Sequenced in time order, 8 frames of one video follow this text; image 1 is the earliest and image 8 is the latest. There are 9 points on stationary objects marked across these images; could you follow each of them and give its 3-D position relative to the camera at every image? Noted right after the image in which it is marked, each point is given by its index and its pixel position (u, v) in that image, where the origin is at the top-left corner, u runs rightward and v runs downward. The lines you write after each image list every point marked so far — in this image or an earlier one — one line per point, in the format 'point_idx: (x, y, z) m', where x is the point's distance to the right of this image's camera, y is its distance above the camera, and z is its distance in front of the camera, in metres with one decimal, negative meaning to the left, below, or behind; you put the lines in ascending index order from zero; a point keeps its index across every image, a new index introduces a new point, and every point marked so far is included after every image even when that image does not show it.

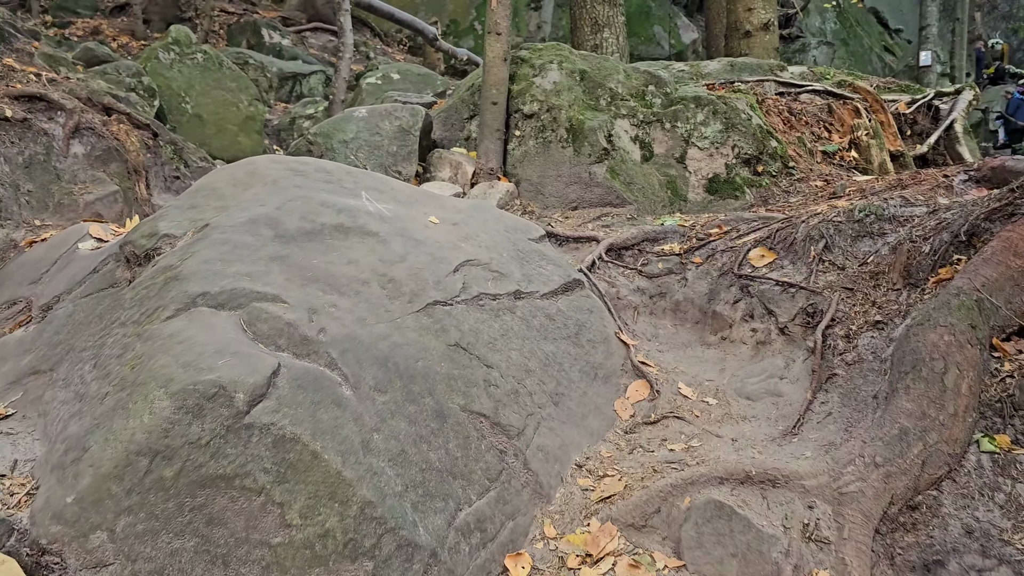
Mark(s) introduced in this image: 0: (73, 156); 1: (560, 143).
0: (-2.7, +0.8, +5.3) m
1: (+0.3, +0.8, +4.9) m
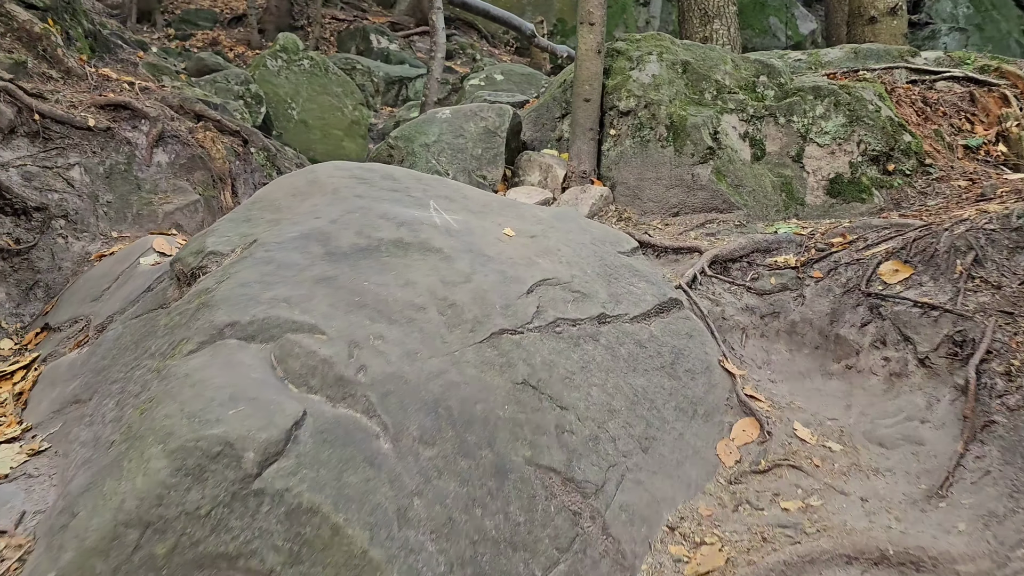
0: (-2.1, +0.7, +5.1) m
1: (+0.8, +0.7, +4.4) m
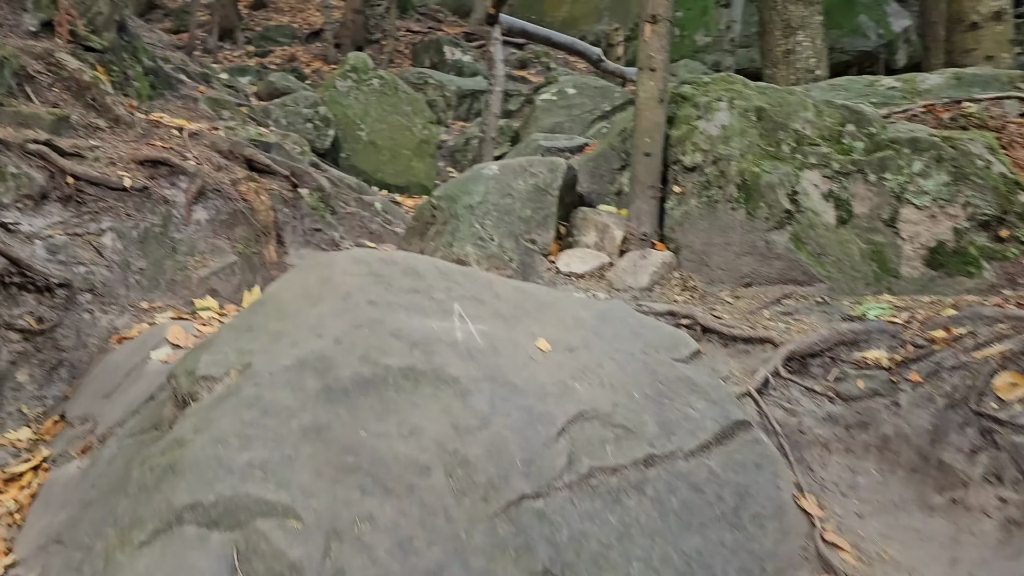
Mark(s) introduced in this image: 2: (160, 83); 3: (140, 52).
0: (-1.8, +0.4, +4.9) m
1: (+1.0, +0.4, +3.9) m
2: (-3.3, +1.9, +8.1) m
3: (-3.5, +2.2, +8.0) m
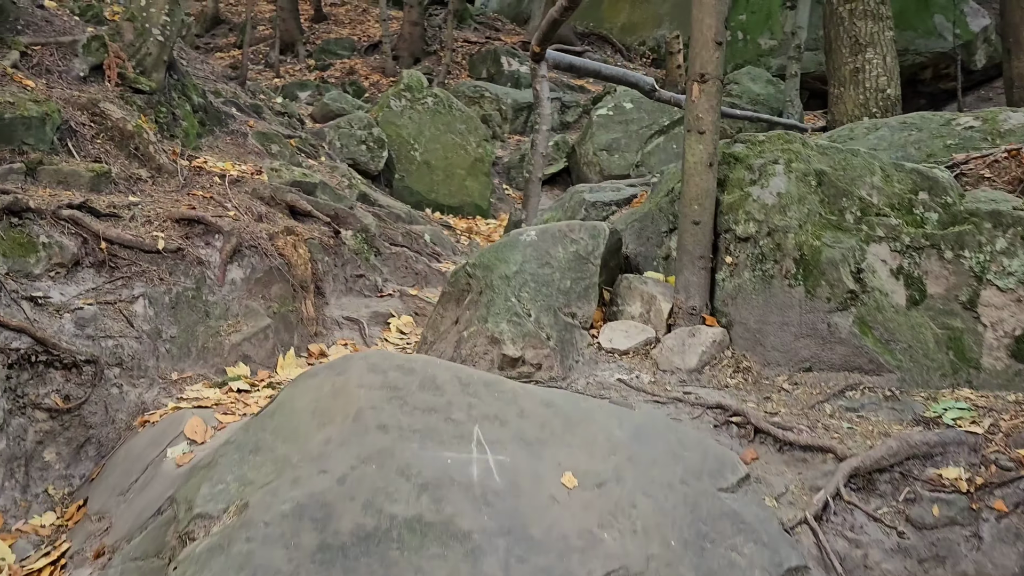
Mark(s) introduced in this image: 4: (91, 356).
0: (-1.6, 0.0, +4.8) m
1: (+1.2, 0.0, +3.6) m
2: (-2.8, +1.6, +8.1) m
3: (-3.0, +1.8, +8.0) m
4: (-1.9, -0.3, +3.9) m
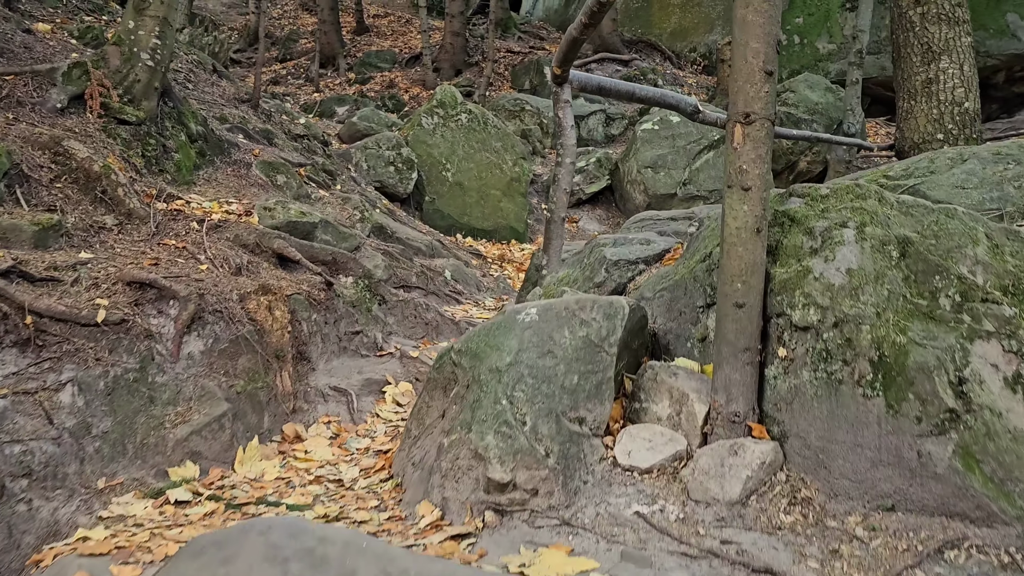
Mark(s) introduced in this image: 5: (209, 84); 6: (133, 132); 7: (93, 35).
0: (-1.5, -0.3, +4.1) m
1: (+1.1, -0.3, +2.7) m
2: (-2.6, +1.2, +7.4) m
3: (-2.8, +1.5, +7.3) m
4: (-1.9, -0.7, +3.2) m
5: (-3.3, +2.2, +9.3) m
6: (-2.9, +1.2, +6.5) m
7: (-4.0, +2.4, +8.2) m
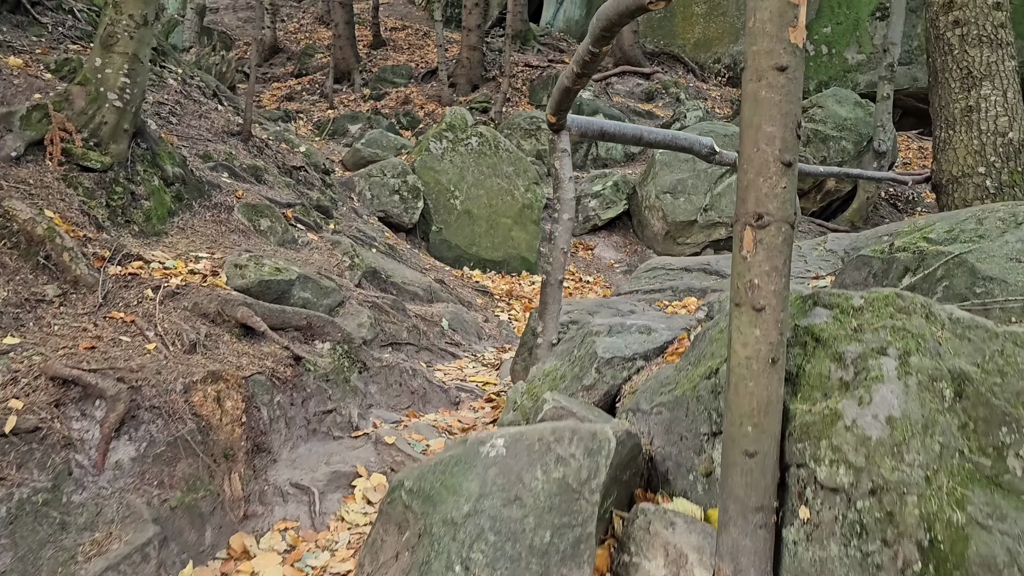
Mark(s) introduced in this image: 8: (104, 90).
0: (-1.6, -0.8, +3.5) m
1: (+1.0, -0.7, +2.1) m
2: (-2.6, +0.8, +6.9) m
3: (-2.8, +1.0, +6.8) m
4: (-2.1, -1.1, +2.7) m
5: (-3.2, +1.7, +8.8) m
6: (-2.9, +0.7, +6.0) m
7: (-4.0, +2.0, +7.7) m
8: (-2.9, +1.4, +6.2) m
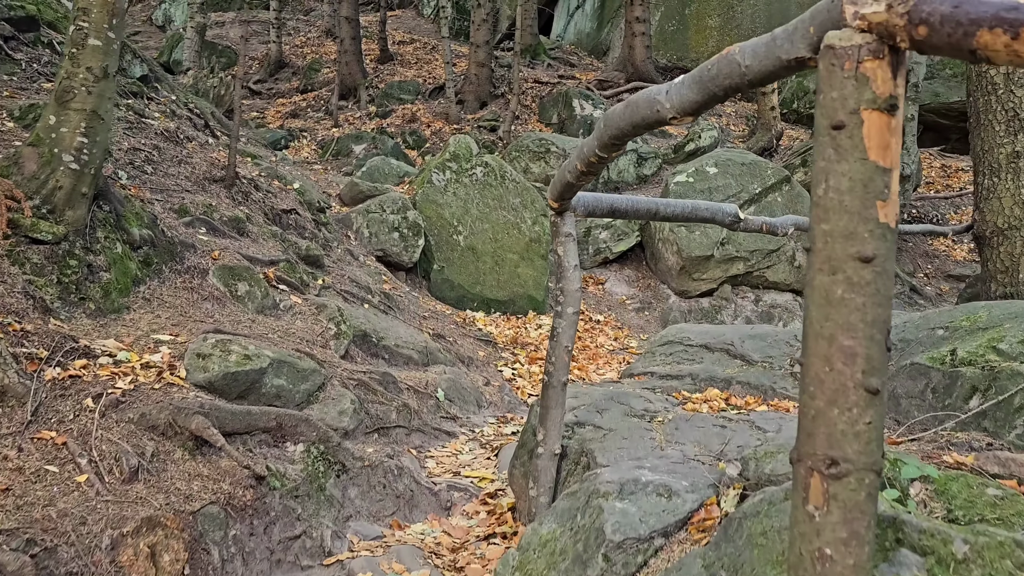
0: (-1.7, -1.3, +2.9) m
1: (+0.9, -1.2, +1.4) m
2: (-2.6, +0.2, +6.3) m
3: (-2.8, +0.5, +6.2) m
4: (-2.1, -1.6, +2.0) m
5: (-3.2, +1.2, +8.2) m
6: (-2.9, +0.2, +5.4) m
7: (-3.9, +1.4, +7.1) m
8: (-2.9, +0.9, +5.5) m
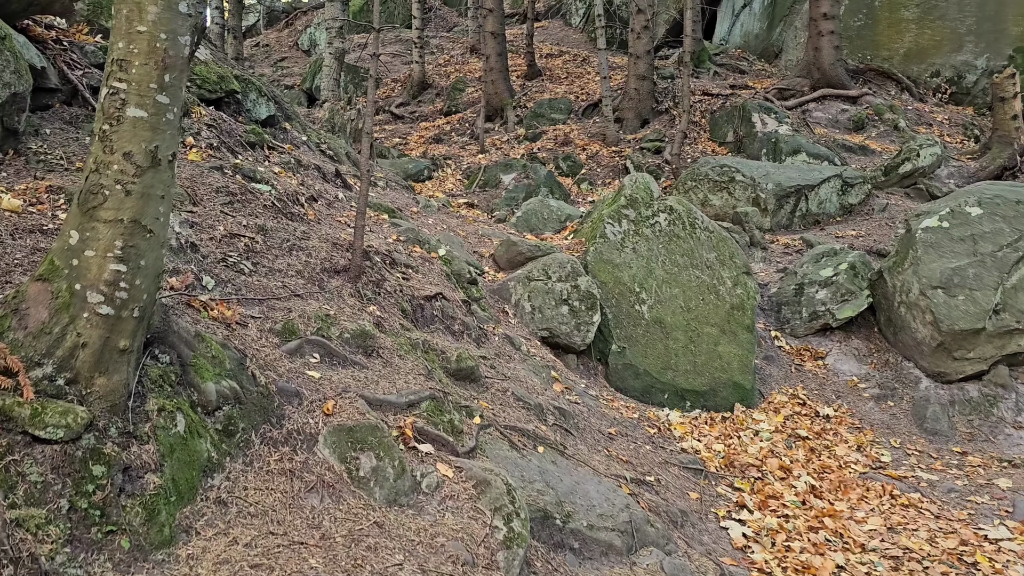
0: (-1.0, -2.1, +0.7) m
1: (+1.4, -2.1, -1.2) m
2: (-1.3, -0.7, +4.2) m
3: (-1.5, -0.4, +4.1) m
4: (-1.5, -2.5, -0.1) m
5: (-1.6, +0.3, +6.1) m
6: (-1.8, -0.7, +3.3) m
7: (-2.5, +0.5, +5.2) m
8: (-1.8, 0.0, +3.5) m
